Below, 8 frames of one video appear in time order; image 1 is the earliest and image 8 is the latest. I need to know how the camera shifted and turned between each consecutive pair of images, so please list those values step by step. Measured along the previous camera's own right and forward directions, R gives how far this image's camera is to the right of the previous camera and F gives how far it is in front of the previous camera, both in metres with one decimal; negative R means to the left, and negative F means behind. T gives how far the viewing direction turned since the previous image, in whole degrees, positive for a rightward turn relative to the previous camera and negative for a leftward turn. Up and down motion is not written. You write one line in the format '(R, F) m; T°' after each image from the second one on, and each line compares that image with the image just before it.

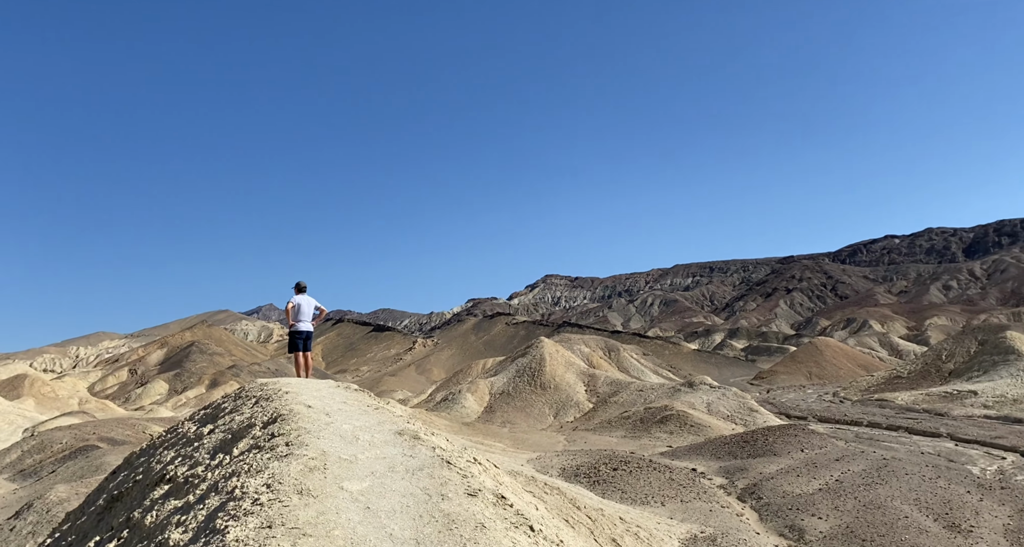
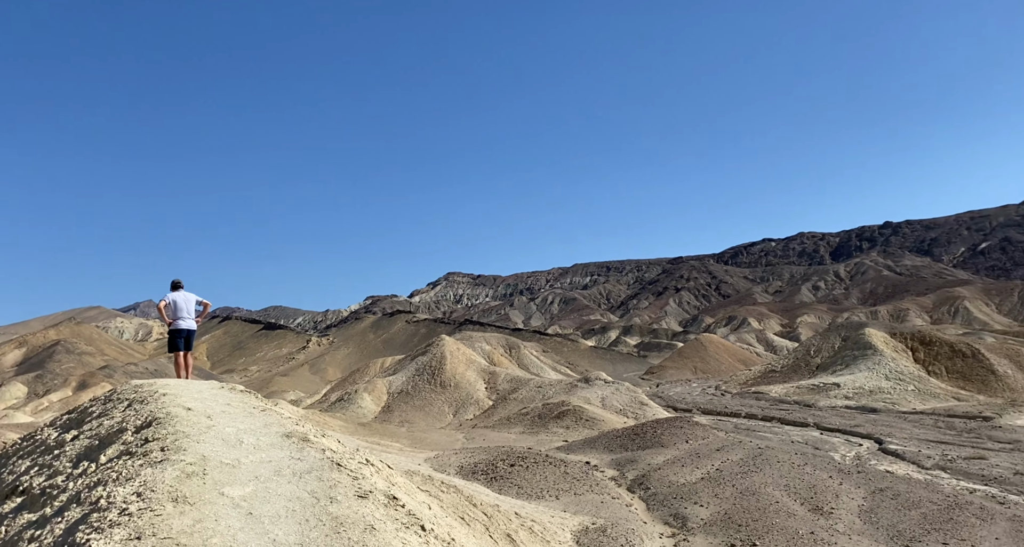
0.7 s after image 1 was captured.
(+0.1, -0.3) m; +7°
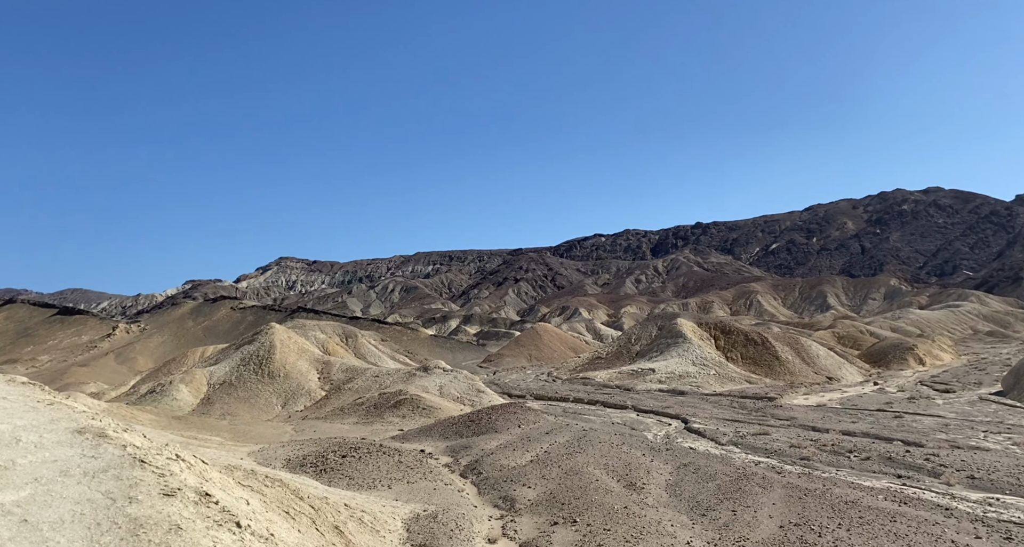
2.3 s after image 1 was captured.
(+0.2, -0.2) m; +11°
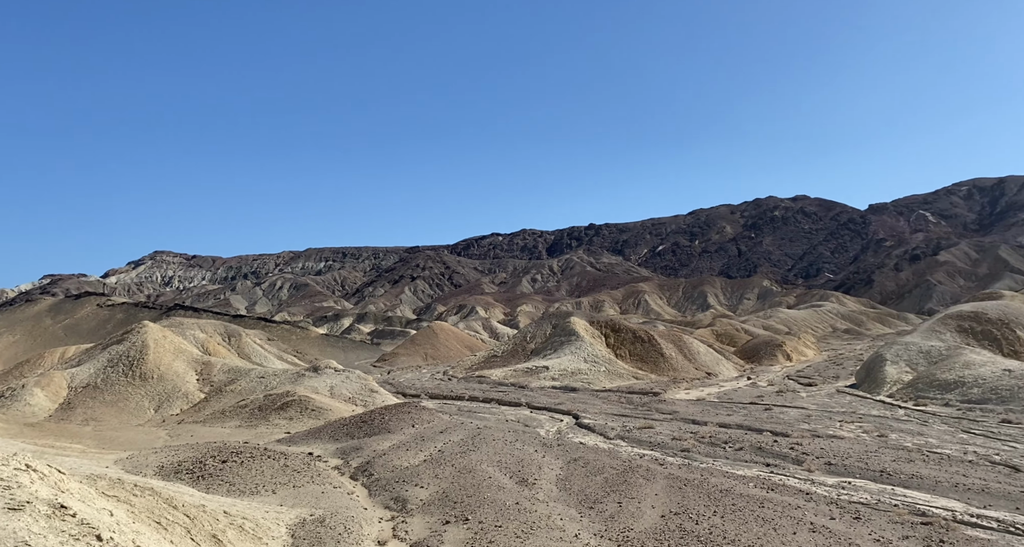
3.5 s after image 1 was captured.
(+0.2, +0.1) m; +7°
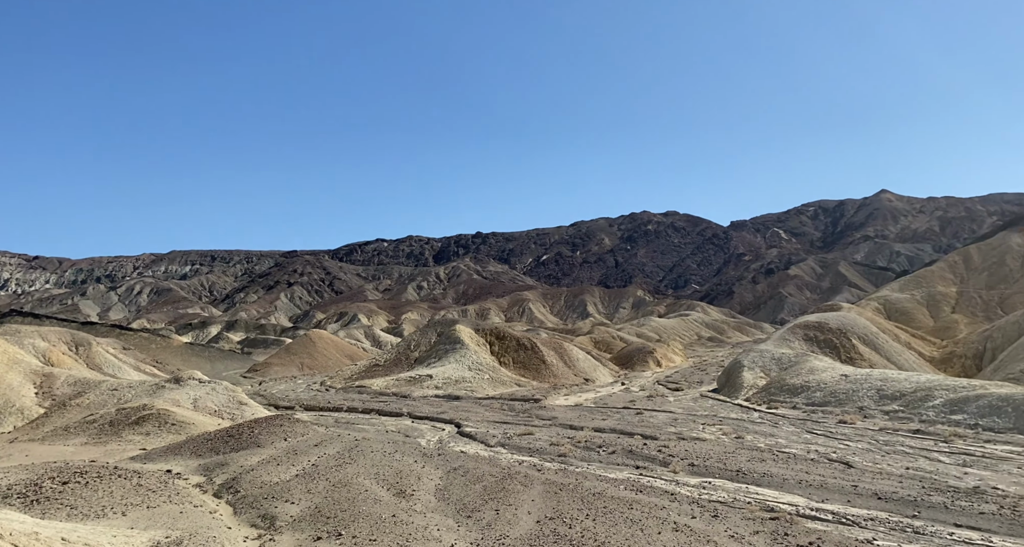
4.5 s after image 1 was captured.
(+0.1, +0.3) m; +8°
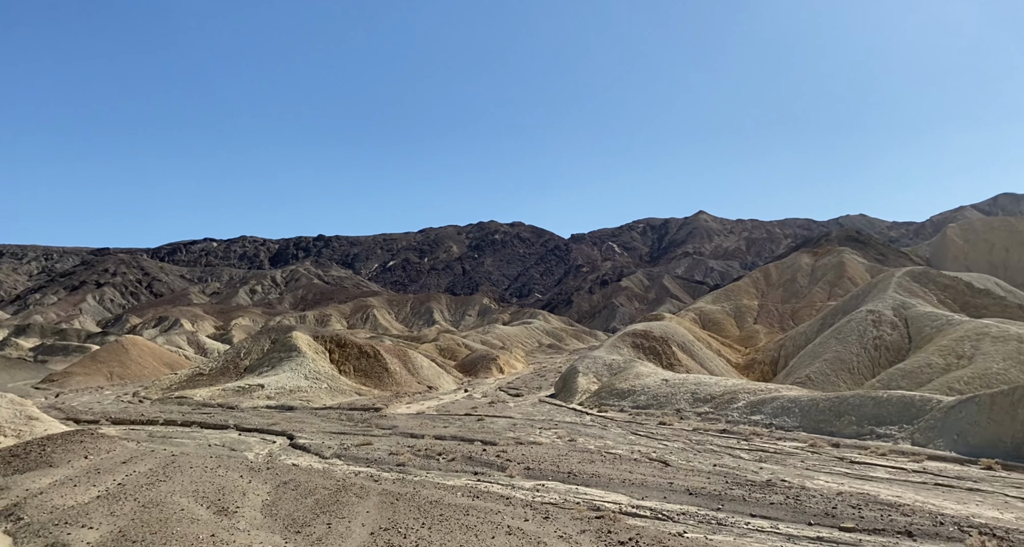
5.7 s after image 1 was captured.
(+0.2, +0.5) m; +11°
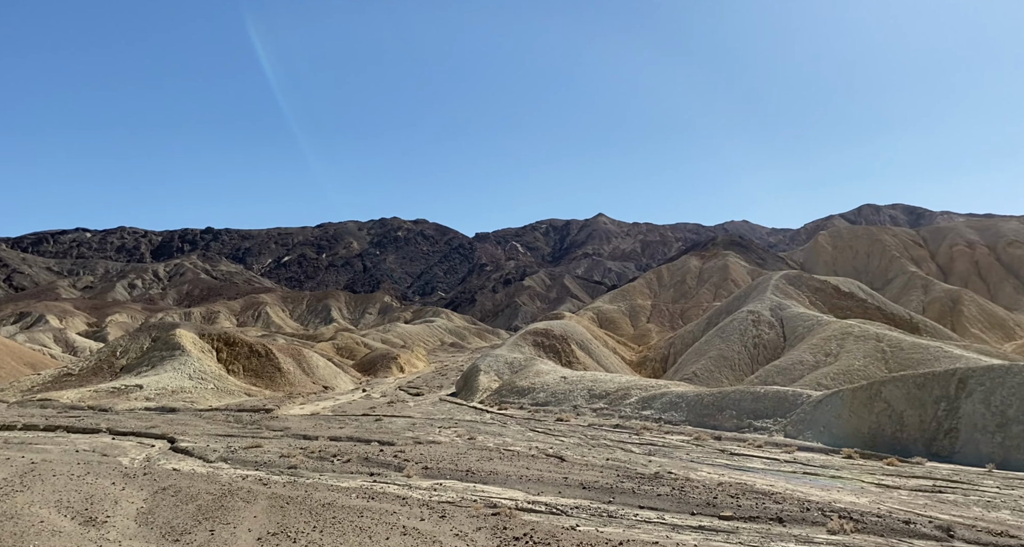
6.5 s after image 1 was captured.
(+0.2, +0.4) m; +7°
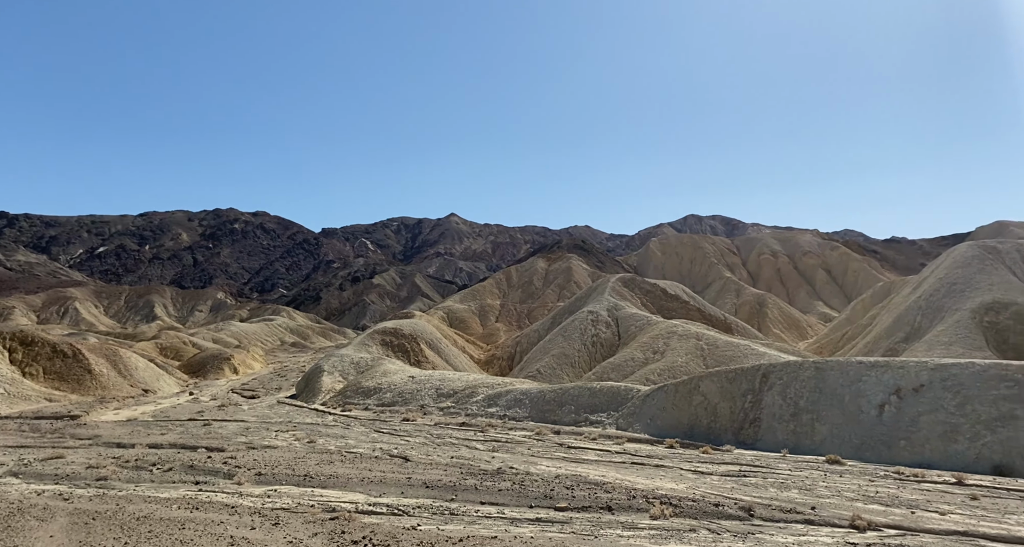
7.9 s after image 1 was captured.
(+0.5, +1.2) m; +11°
